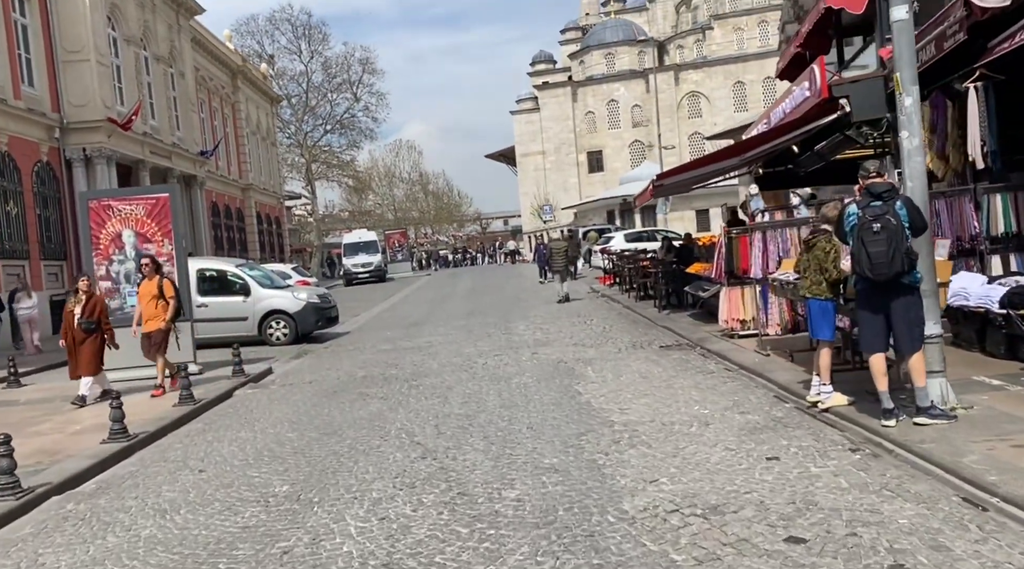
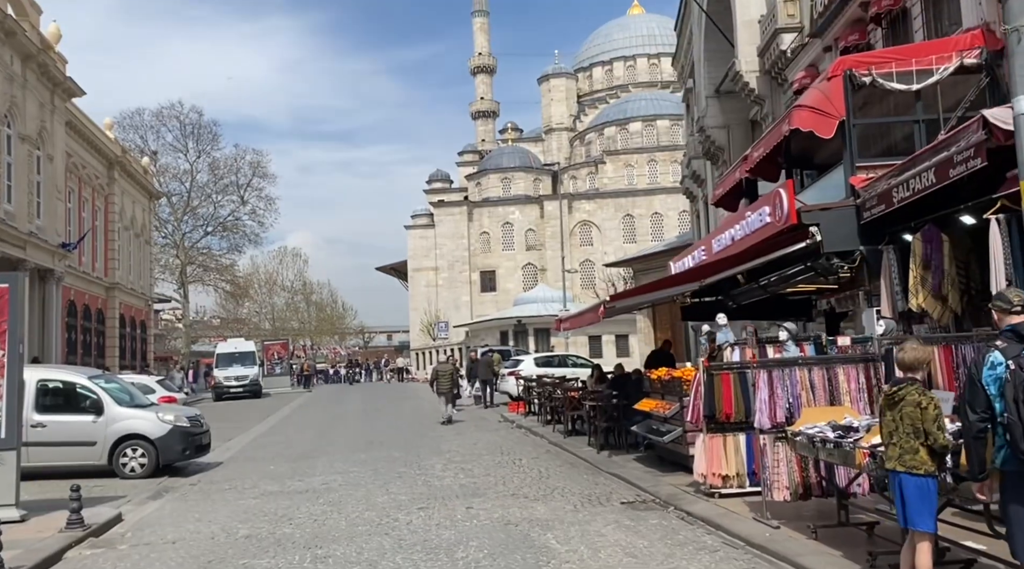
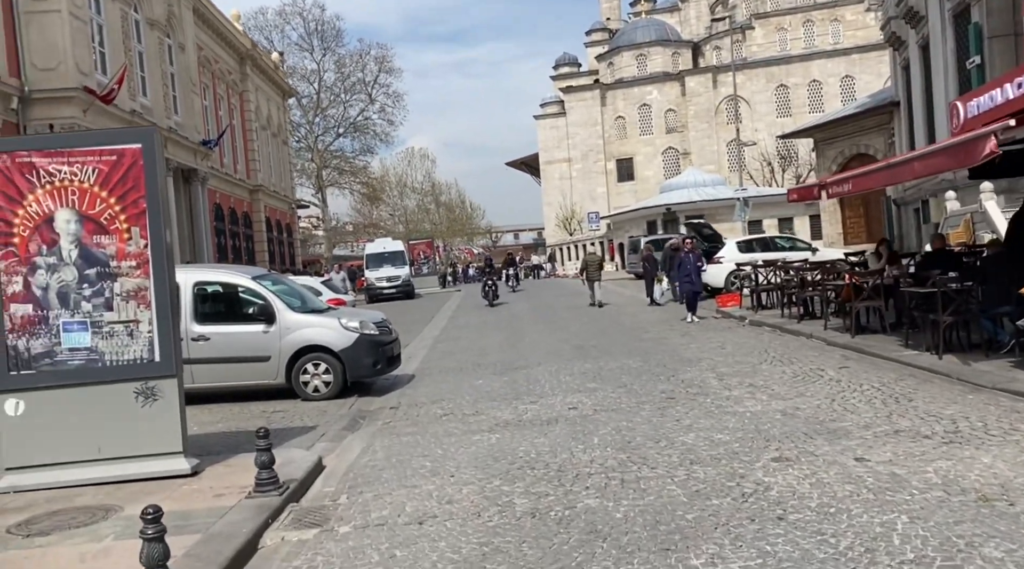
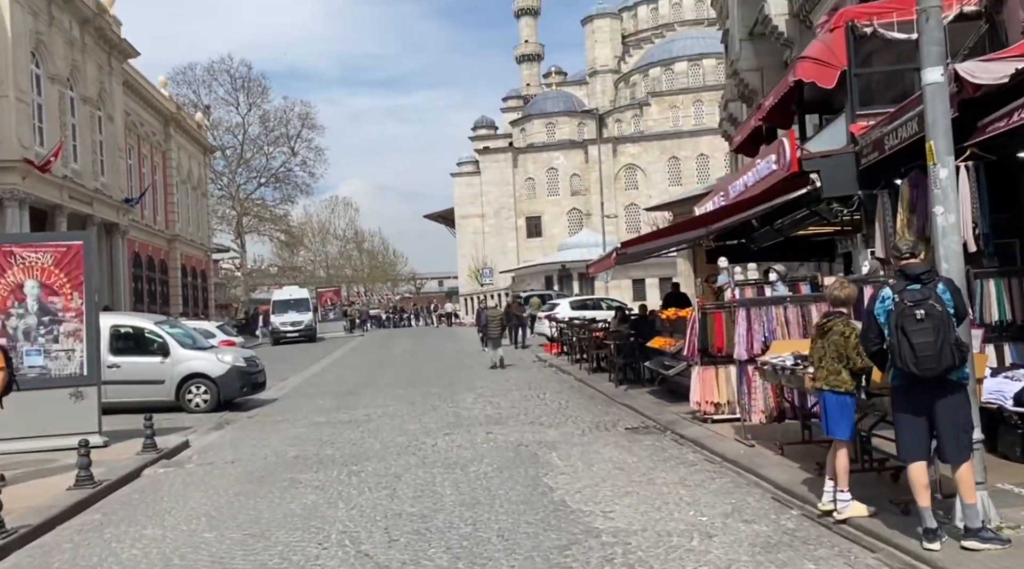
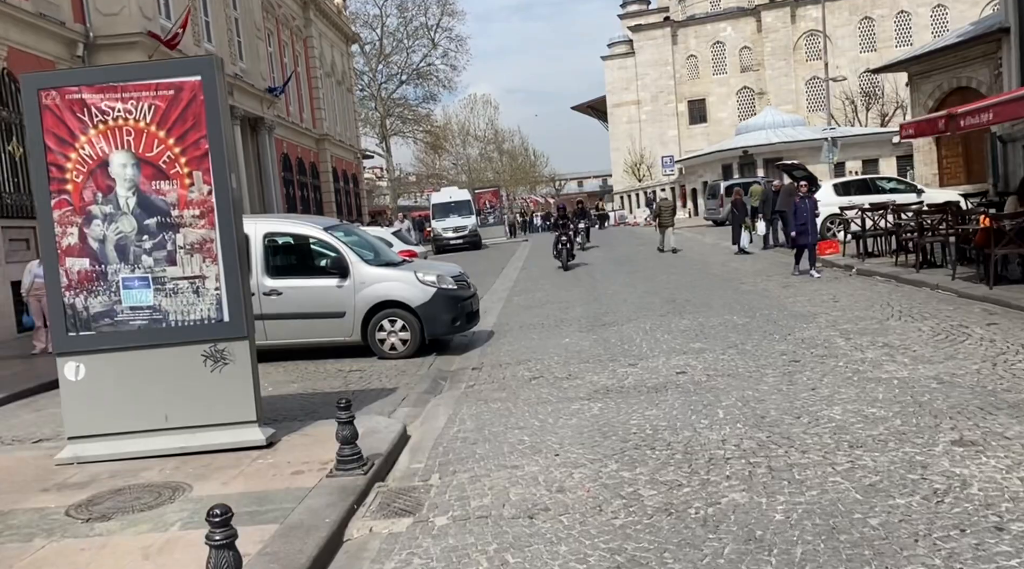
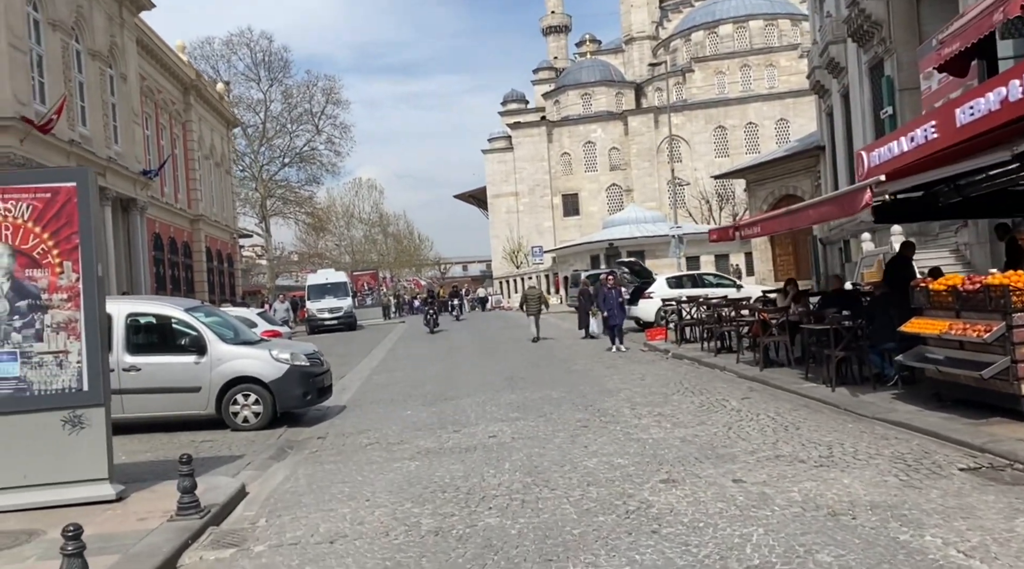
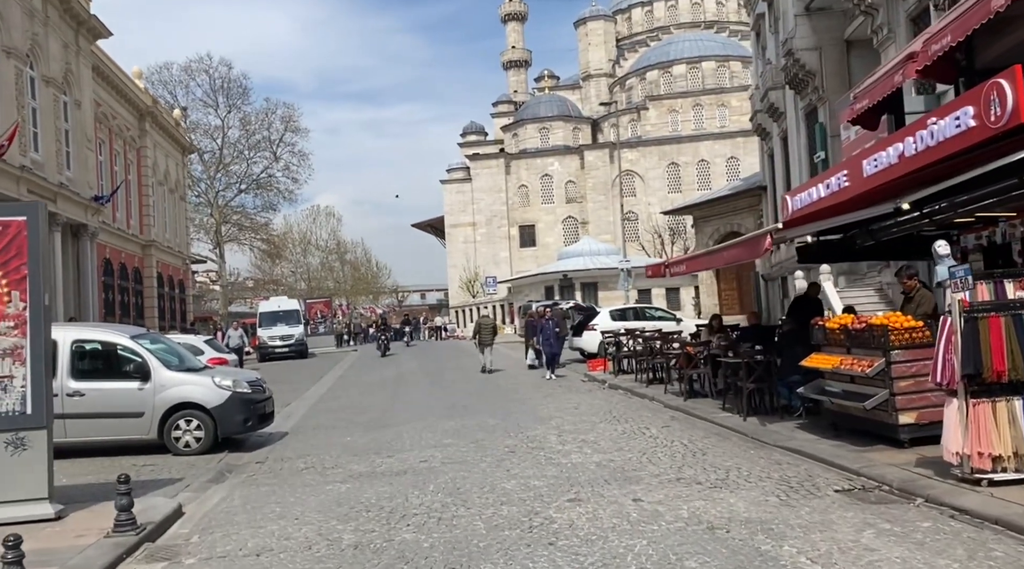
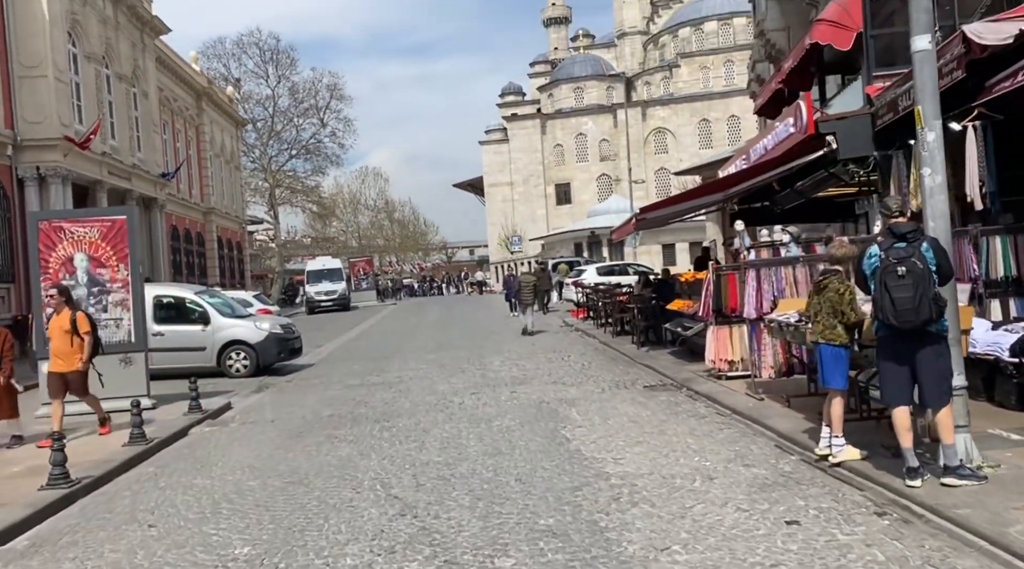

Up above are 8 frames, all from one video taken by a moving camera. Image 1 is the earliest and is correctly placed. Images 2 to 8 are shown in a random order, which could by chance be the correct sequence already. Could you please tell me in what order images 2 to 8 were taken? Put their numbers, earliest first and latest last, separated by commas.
8, 4, 2, 7, 6, 3, 5
